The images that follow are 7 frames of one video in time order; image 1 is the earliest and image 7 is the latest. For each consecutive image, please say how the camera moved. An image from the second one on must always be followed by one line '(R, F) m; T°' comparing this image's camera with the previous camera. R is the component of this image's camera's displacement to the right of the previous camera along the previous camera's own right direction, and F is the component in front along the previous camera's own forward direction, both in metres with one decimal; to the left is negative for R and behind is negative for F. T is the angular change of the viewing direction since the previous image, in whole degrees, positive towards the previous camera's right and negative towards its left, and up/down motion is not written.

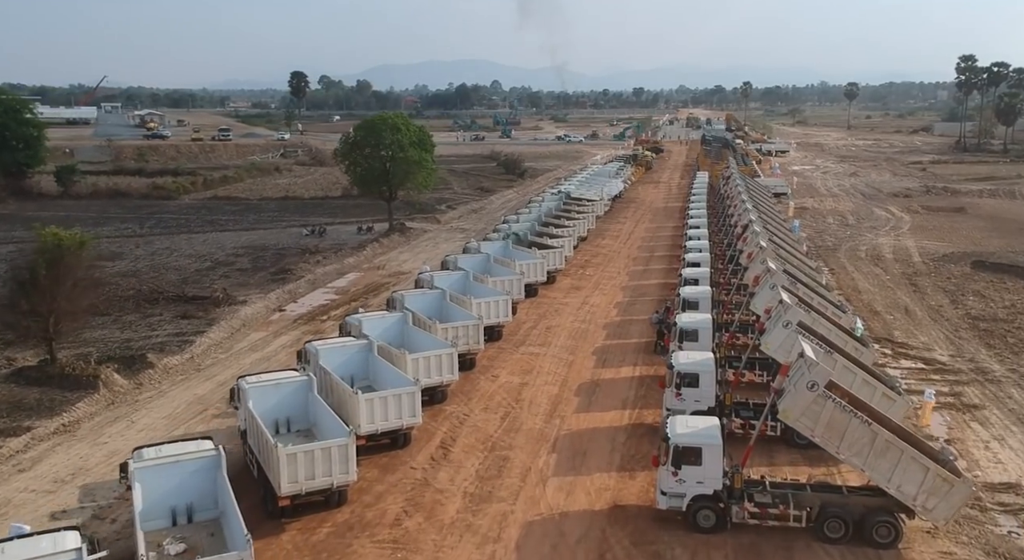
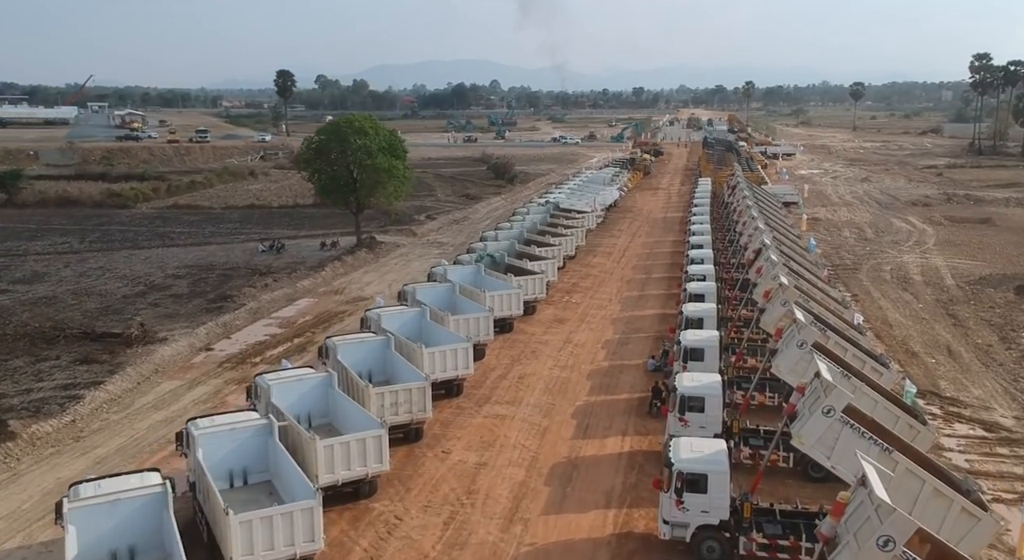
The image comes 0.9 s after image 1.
(+0.8, +4.1) m; 0°
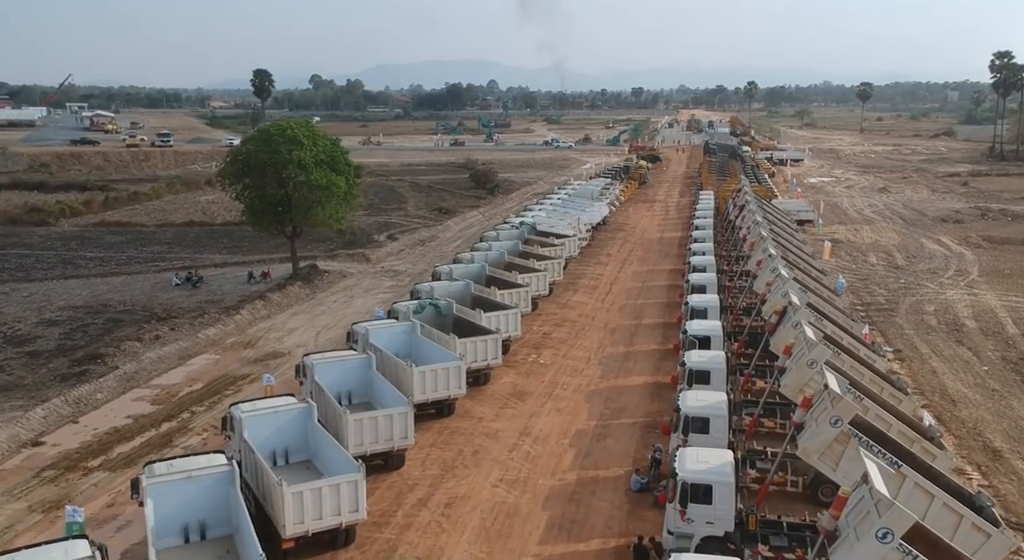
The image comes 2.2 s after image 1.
(+1.2, +5.9) m; 0°
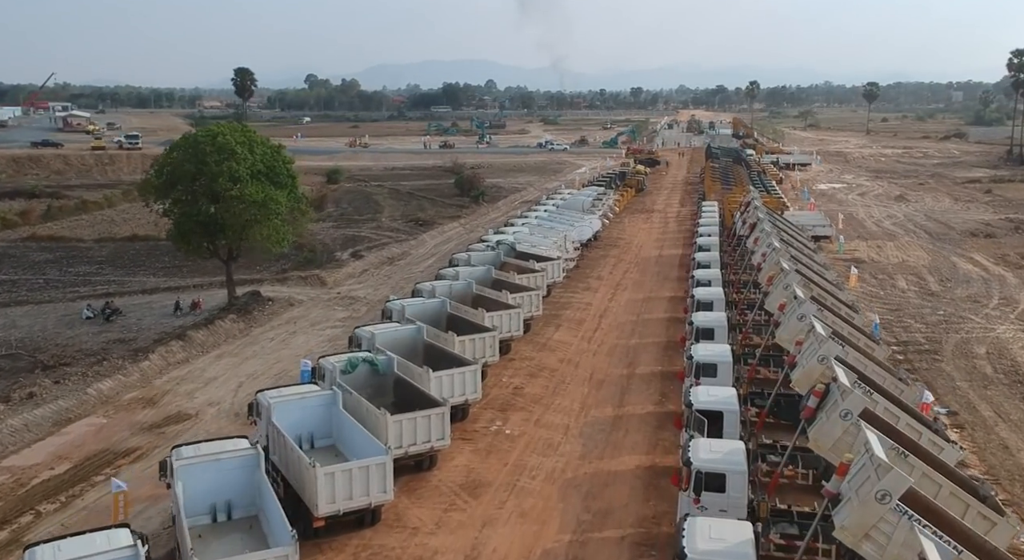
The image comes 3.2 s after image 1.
(+0.8, +4.5) m; 0°
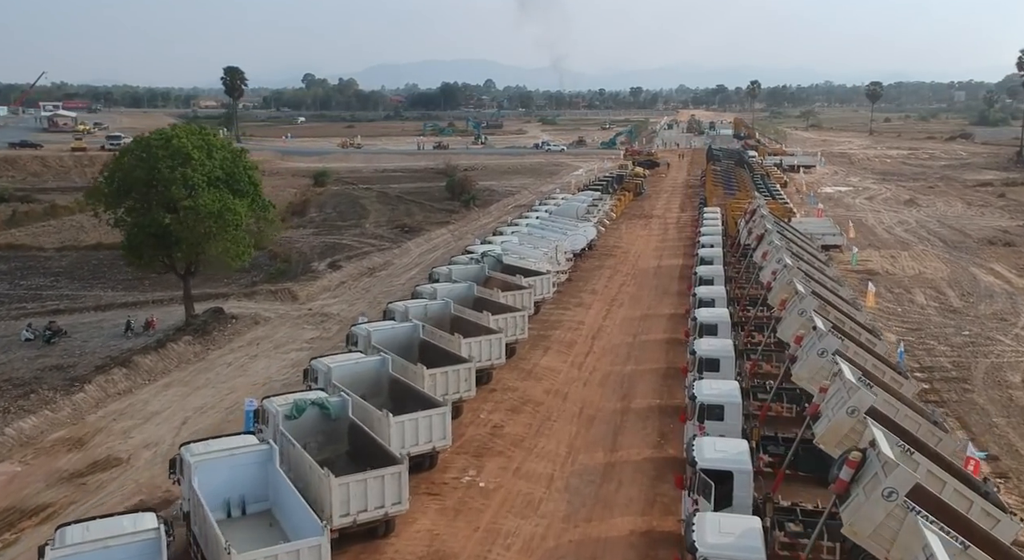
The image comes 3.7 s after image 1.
(+0.4, +2.3) m; 0°
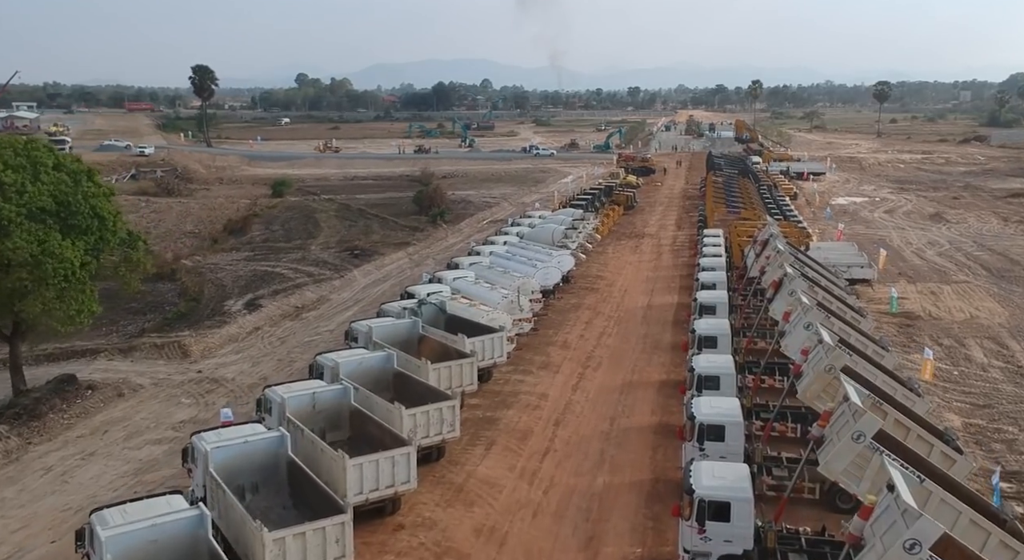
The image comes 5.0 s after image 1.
(+1.3, +6.0) m; 0°
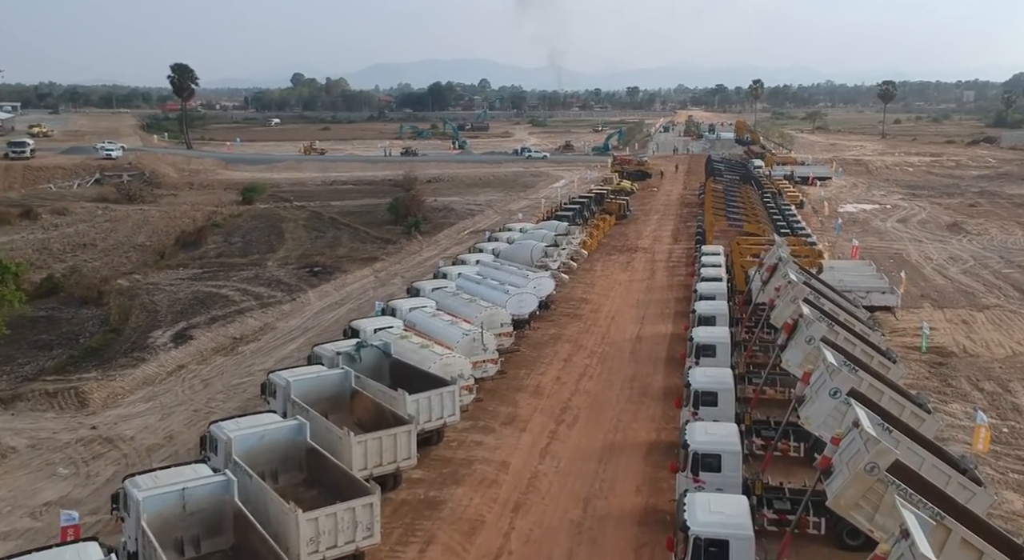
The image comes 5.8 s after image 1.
(+0.9, +3.6) m; 0°
